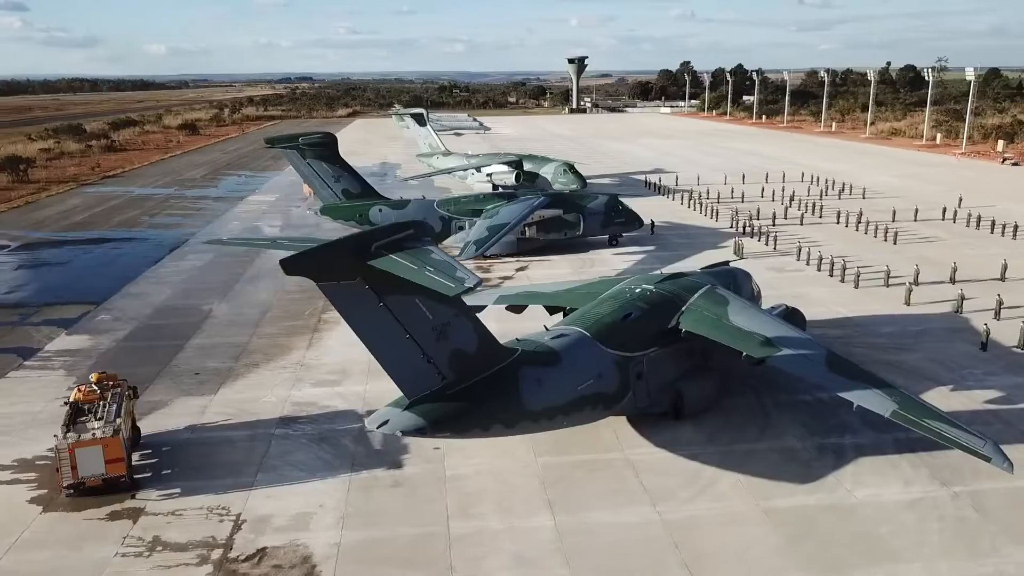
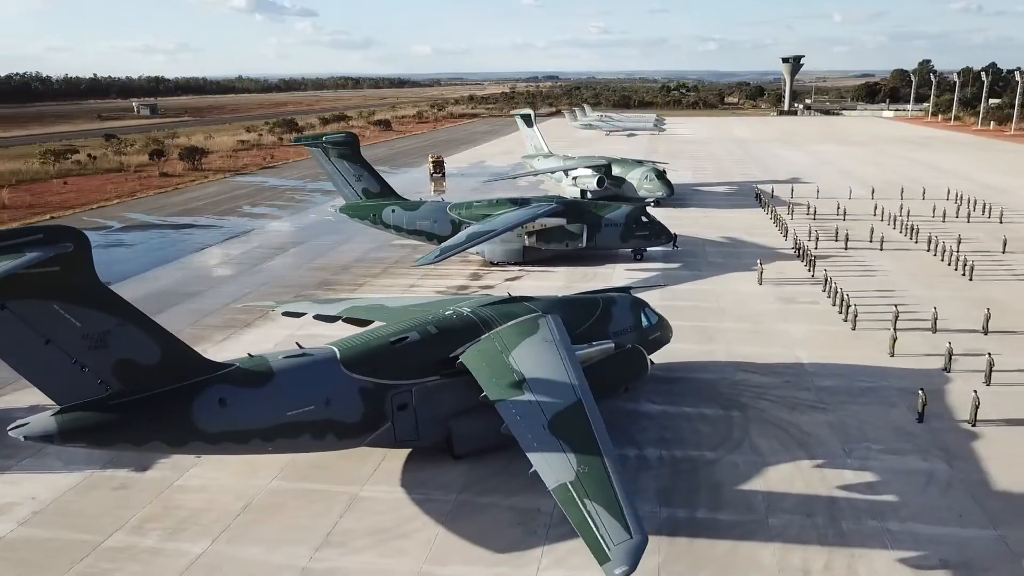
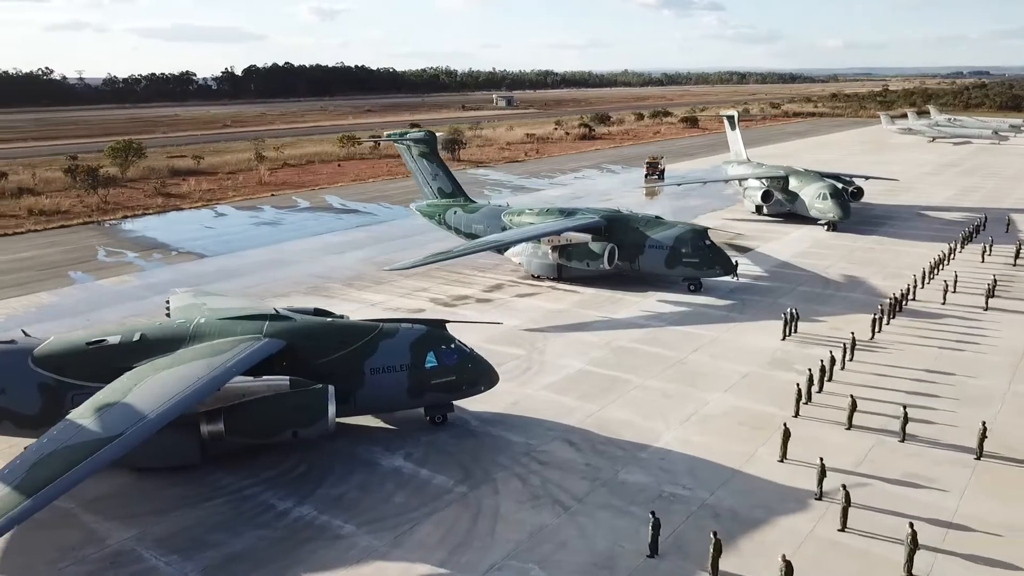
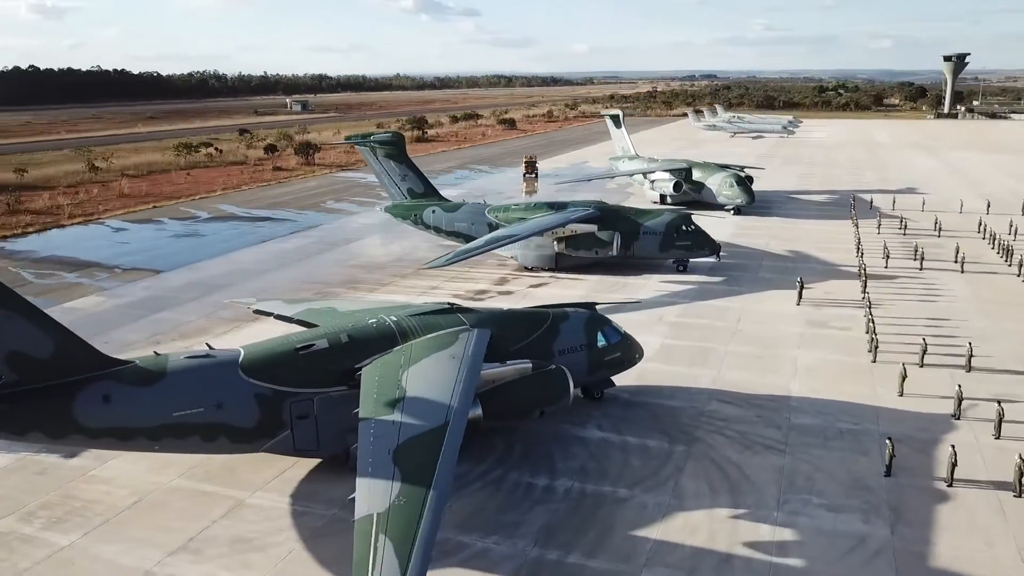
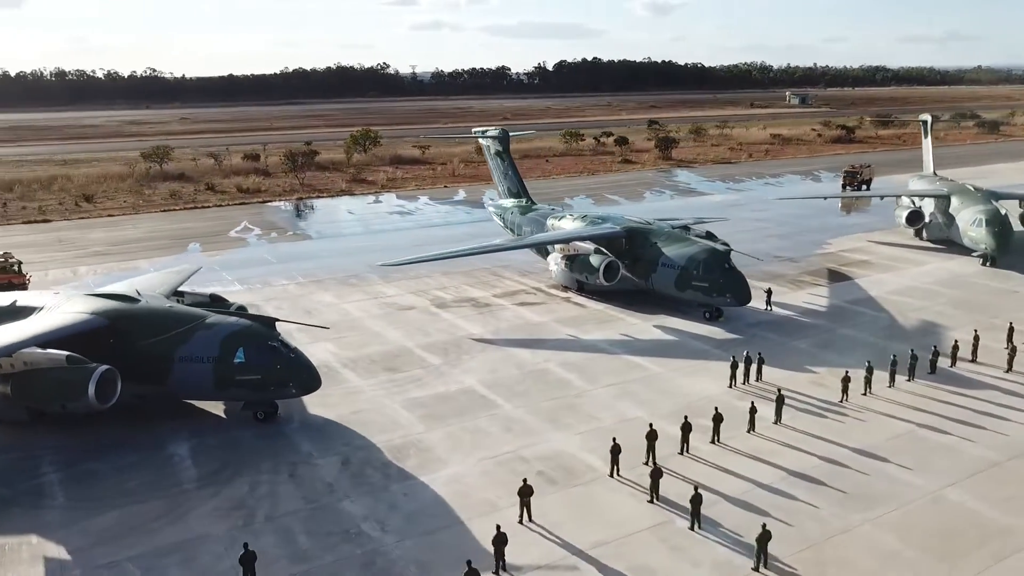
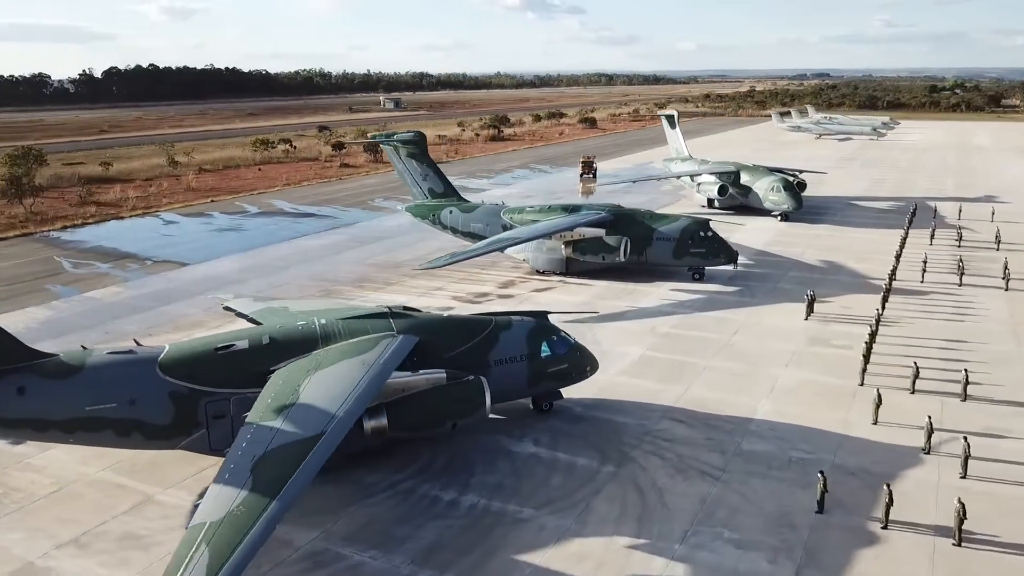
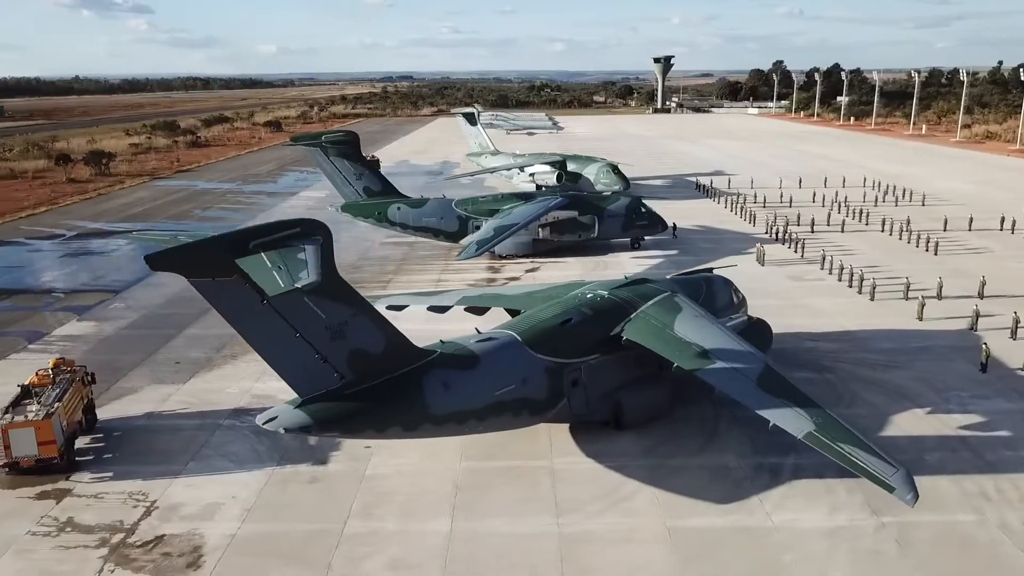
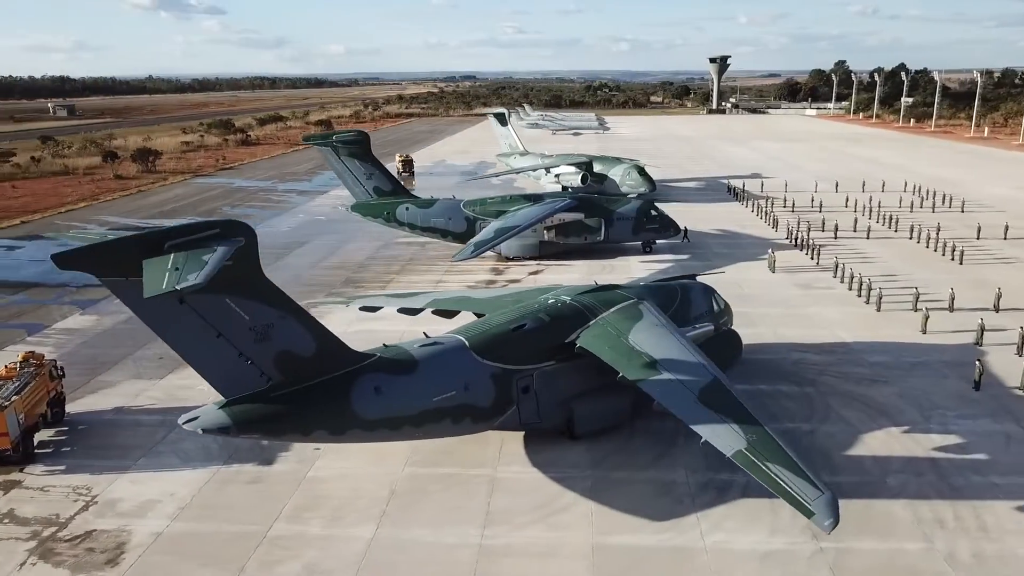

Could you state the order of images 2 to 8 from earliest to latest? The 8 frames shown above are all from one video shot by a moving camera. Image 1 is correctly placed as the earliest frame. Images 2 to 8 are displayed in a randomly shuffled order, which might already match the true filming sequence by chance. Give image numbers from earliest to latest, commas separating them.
7, 8, 2, 4, 6, 3, 5
